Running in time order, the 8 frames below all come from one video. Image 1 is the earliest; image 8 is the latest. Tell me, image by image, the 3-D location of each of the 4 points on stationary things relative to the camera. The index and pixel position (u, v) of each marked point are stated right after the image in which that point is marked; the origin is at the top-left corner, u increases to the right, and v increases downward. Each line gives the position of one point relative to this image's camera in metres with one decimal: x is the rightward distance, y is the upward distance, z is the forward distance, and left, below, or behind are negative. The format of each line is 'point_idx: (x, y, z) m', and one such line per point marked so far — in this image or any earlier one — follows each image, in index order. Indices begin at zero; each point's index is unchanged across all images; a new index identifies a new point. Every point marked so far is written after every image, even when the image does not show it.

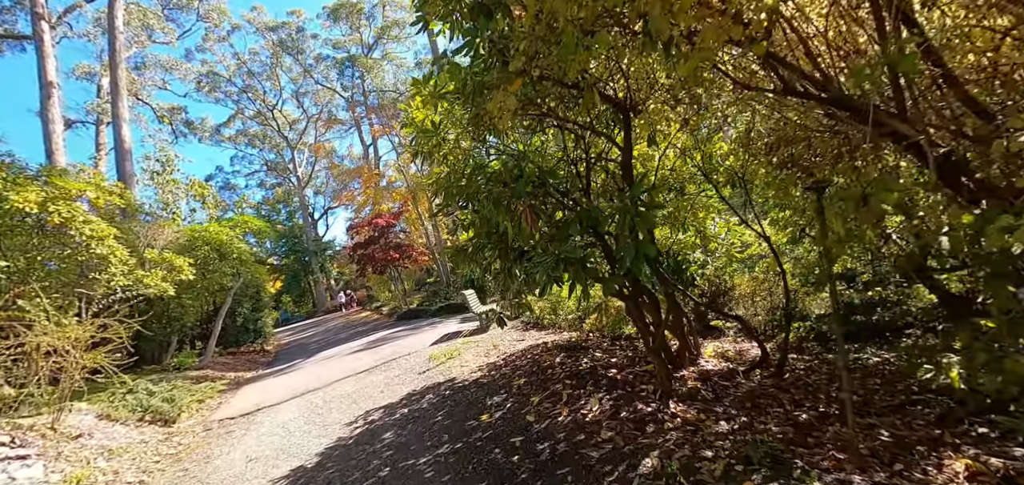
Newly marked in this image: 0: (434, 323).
0: (-2.1, -2.2, +11.5) m
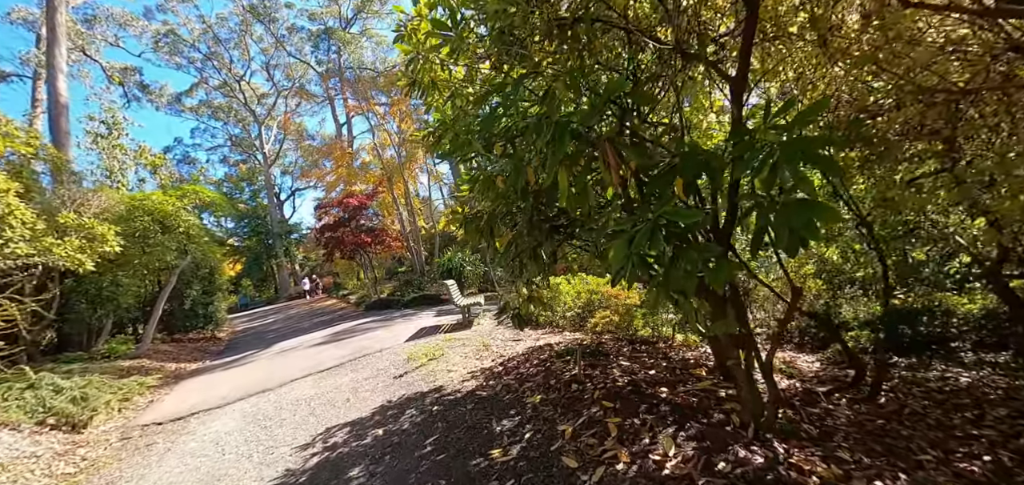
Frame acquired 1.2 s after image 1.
0: (-2.5, -1.8, +10.5) m
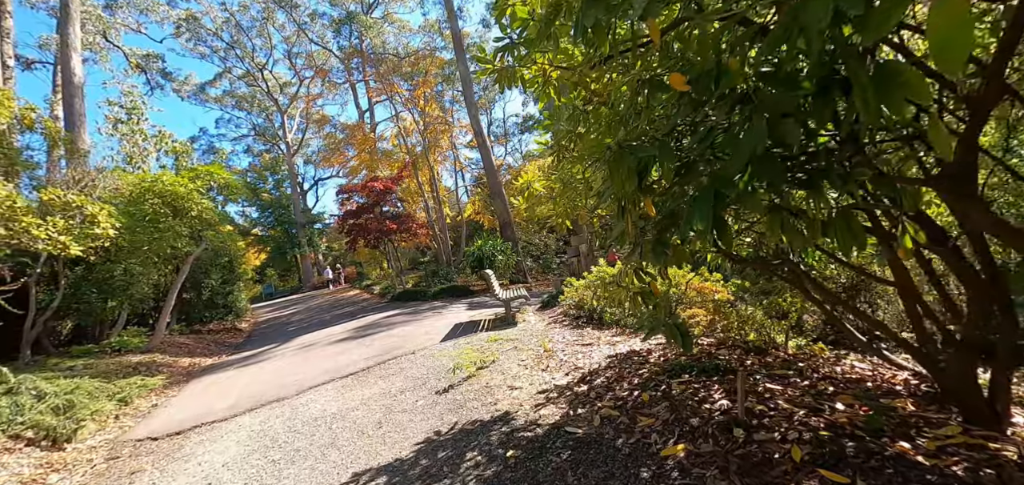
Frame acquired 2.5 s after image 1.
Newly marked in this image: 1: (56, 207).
0: (-1.6, -1.5, +9.5) m
1: (-6.0, +0.5, +5.7) m
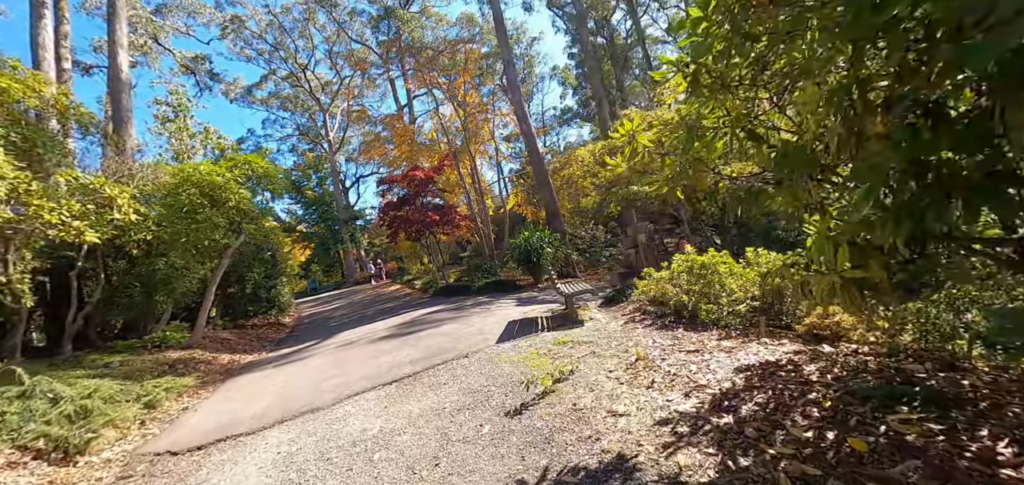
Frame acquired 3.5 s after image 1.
0: (-0.6, -1.3, +8.8) m
1: (-5.2, +0.6, +5.3) m
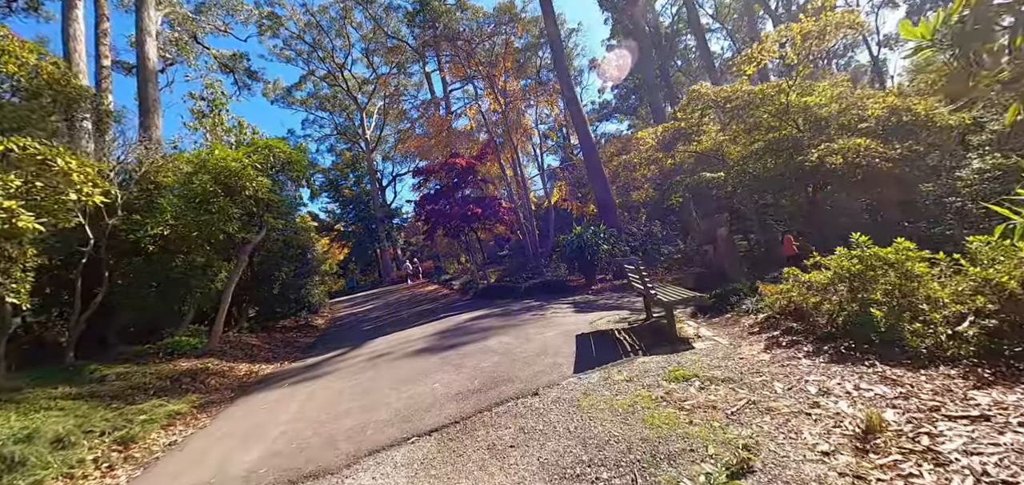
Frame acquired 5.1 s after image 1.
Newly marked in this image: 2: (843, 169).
0: (+0.4, -1.2, +7.5) m
1: (-4.5, +0.7, +4.3) m
2: (+5.6, +1.2, +7.3) m
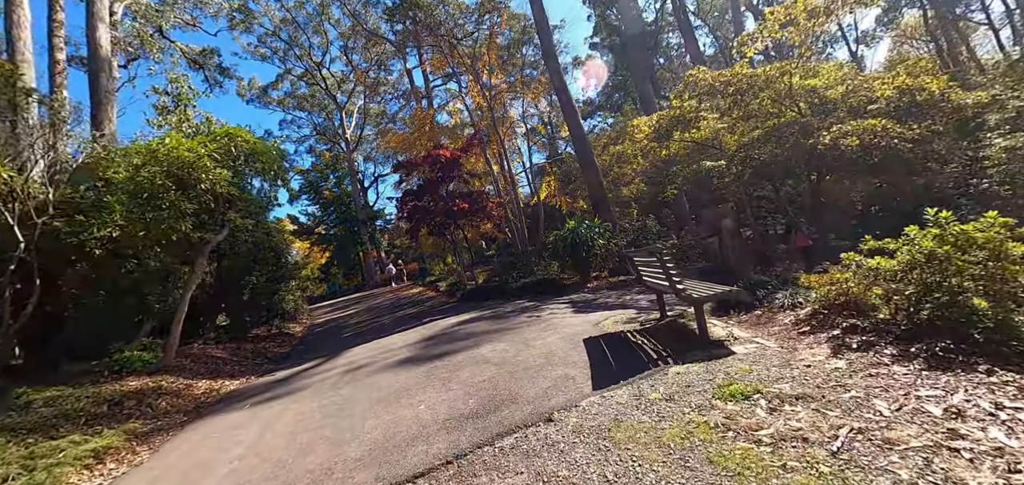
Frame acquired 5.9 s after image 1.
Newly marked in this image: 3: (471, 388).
0: (+0.3, -1.1, +6.8) m
1: (-4.6, +0.7, +3.6) m
2: (+5.4, +1.4, +6.9) m
3: (-0.3, -1.0, +3.1) m
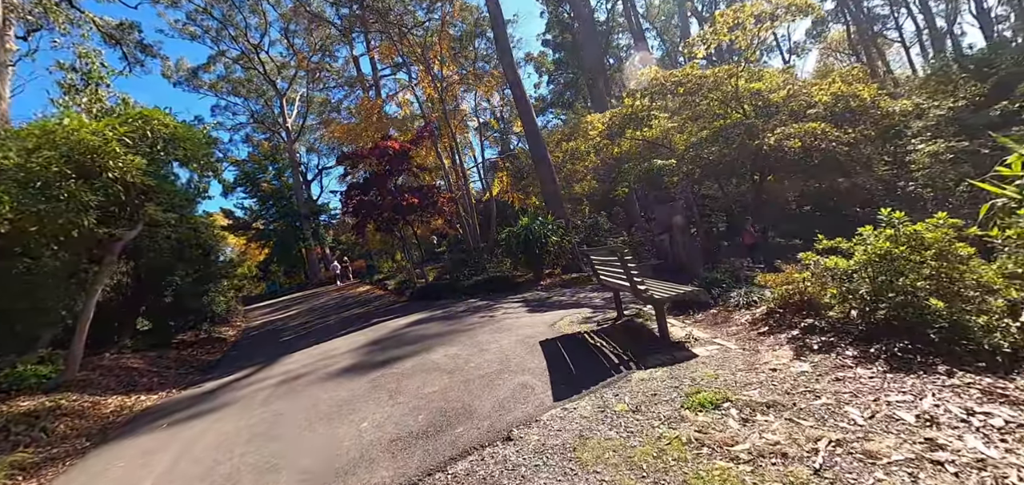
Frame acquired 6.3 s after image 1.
0: (-0.4, -1.0, +6.6) m
1: (-4.9, +0.7, +2.8) m
2: (+4.7, +1.5, +7.2) m
3: (-0.6, -1.0, +2.8) m
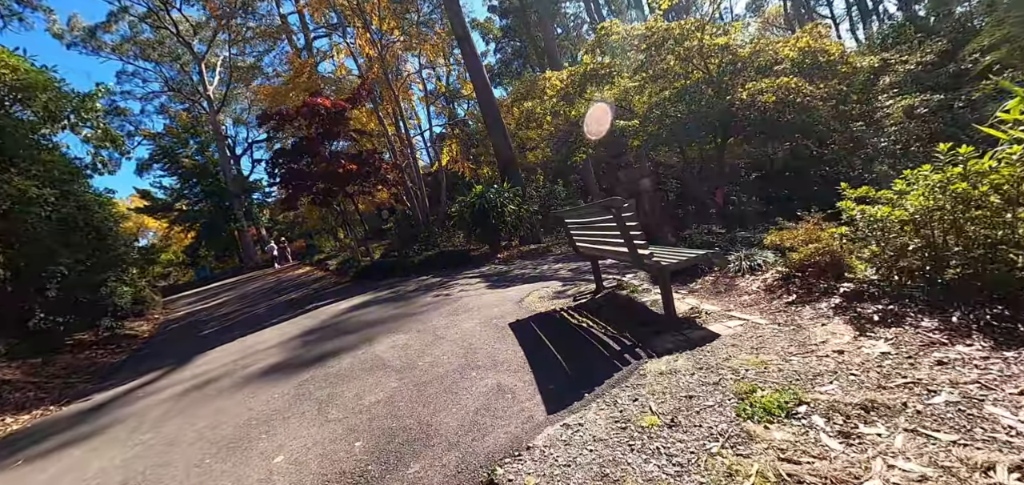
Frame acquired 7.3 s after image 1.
0: (-1.0, -0.6, +5.9) m
1: (-5.0, +0.8, +1.5) m
2: (+4.0, +2.1, +6.8) m
3: (-0.7, -0.8, +2.1) m
